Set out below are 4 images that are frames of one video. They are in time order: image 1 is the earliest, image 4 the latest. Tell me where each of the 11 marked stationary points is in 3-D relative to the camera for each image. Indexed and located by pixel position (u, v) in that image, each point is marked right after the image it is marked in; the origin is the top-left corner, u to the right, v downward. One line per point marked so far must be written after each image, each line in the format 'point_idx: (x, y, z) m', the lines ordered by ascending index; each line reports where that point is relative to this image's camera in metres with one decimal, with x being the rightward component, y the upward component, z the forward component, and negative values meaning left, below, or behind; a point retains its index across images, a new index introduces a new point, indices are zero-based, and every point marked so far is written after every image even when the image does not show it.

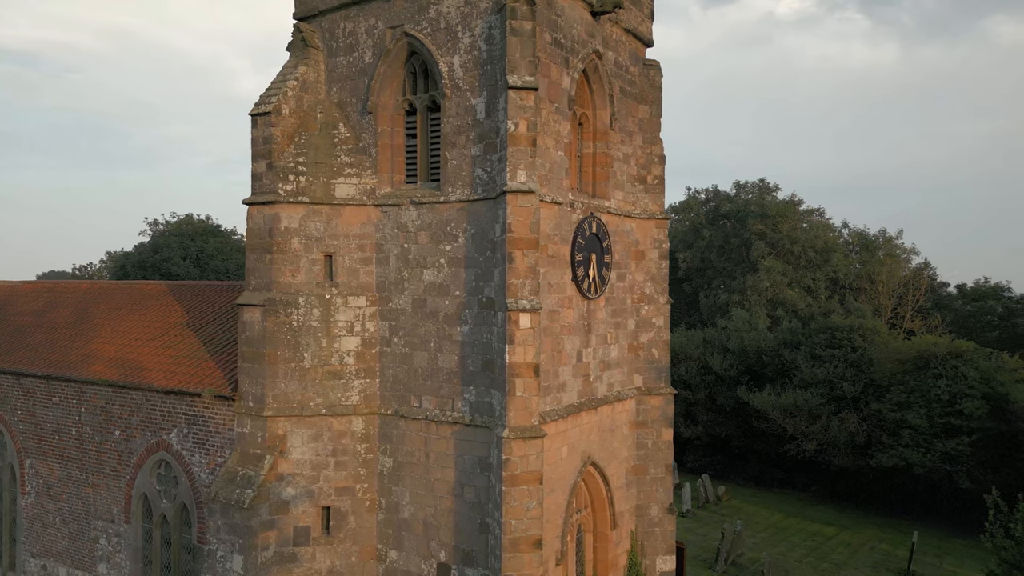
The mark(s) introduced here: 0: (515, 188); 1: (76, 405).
0: (0.0, +1.5, +10.8) m
1: (-9.3, -2.5, +15.5) m
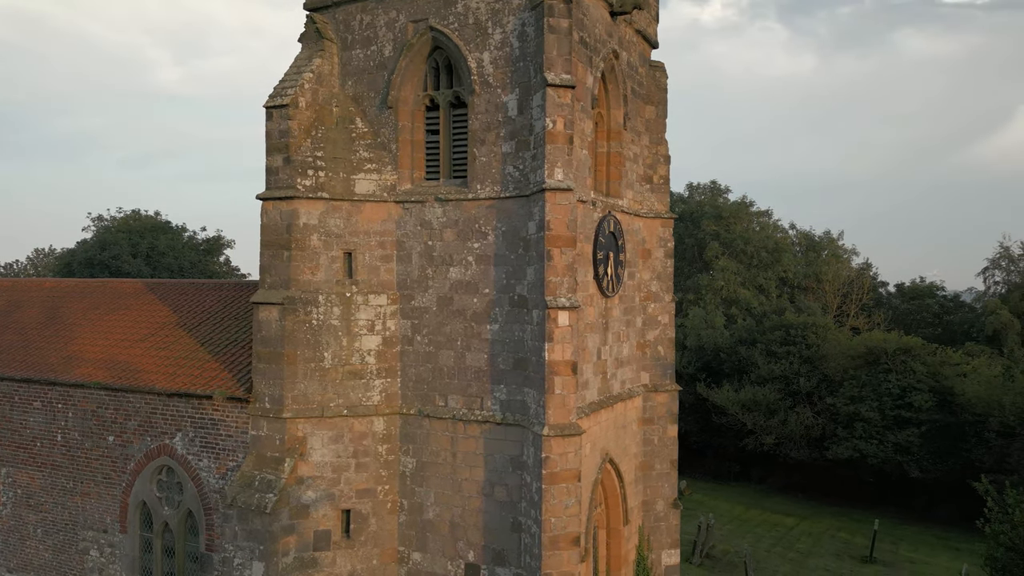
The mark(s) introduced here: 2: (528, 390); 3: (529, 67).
0: (+0.6, +1.5, +10.8) m
1: (-9.1, -2.5, +14.7) m
2: (+0.2, -1.6, +11.3) m
3: (+0.3, +3.5, +11.4) m
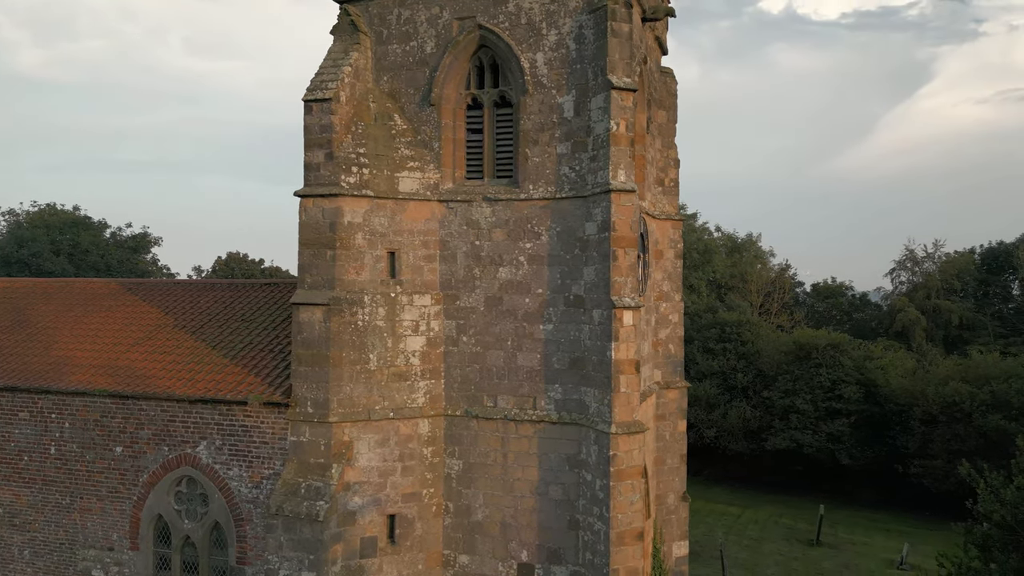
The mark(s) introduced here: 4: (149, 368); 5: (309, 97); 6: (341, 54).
0: (+1.6, +1.5, +11.0) m
1: (-8.5, -2.5, +13.6) m
2: (+1.2, -1.6, +11.5) m
3: (+1.2, +3.5, +11.5) m
4: (-6.8, -1.5, +13.7) m
5: (-3.3, +3.1, +12.0) m
6: (-3.0, +4.0, +12.6) m
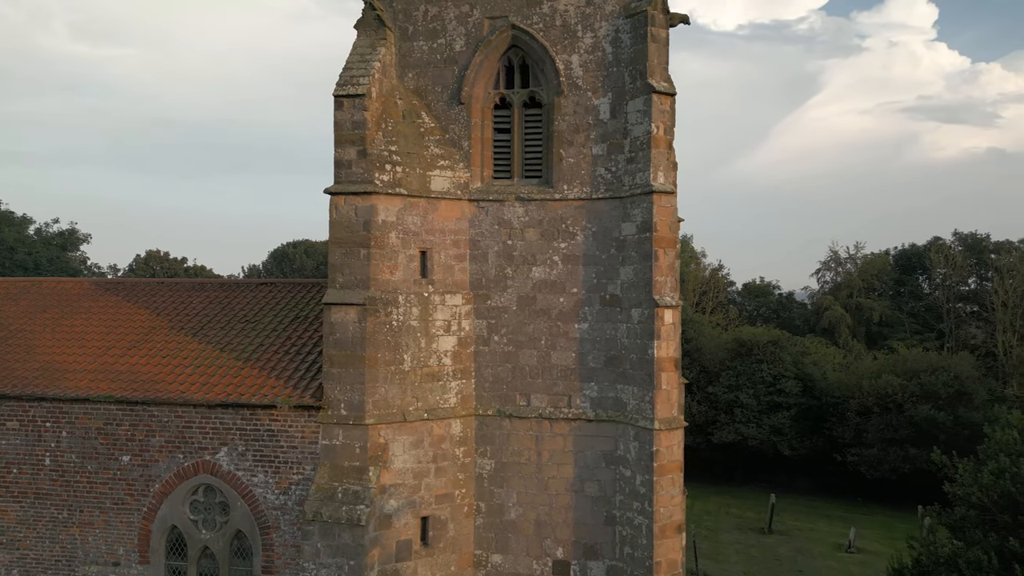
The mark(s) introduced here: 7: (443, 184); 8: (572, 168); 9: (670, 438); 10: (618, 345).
0: (+2.3, +1.5, +11.3) m
1: (-8.1, -2.5, +12.8) m
2: (+1.8, -1.6, +11.7) m
3: (+1.8, +3.5, +11.8) m
4: (-6.4, -1.5, +13.1) m
5: (-2.7, +3.1, +11.7) m
6: (-2.4, +4.1, +12.4) m
7: (-1.2, +1.8, +12.4) m
8: (+1.0, +2.0, +12.1) m
9: (+2.4, -2.3, +11.3) m
10: (+1.7, -0.9, +11.8) m
